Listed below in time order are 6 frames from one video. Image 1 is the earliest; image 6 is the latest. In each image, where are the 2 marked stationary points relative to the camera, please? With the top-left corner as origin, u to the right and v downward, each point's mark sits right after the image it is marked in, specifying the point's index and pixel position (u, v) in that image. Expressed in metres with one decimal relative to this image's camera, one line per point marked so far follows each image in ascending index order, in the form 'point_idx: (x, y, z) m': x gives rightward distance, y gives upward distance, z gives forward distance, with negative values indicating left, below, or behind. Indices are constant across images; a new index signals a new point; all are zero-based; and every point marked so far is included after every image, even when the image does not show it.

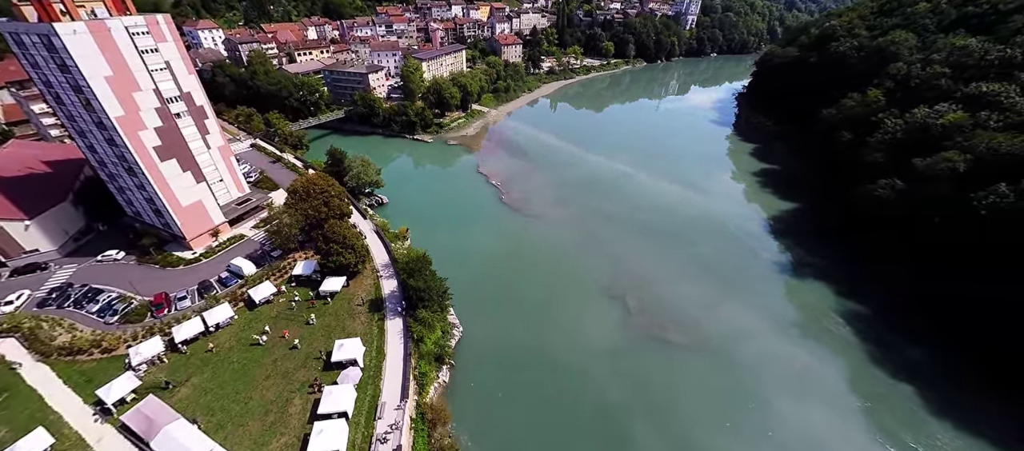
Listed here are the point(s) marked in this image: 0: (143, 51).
0: (-19.0, +9.1, +19.2) m
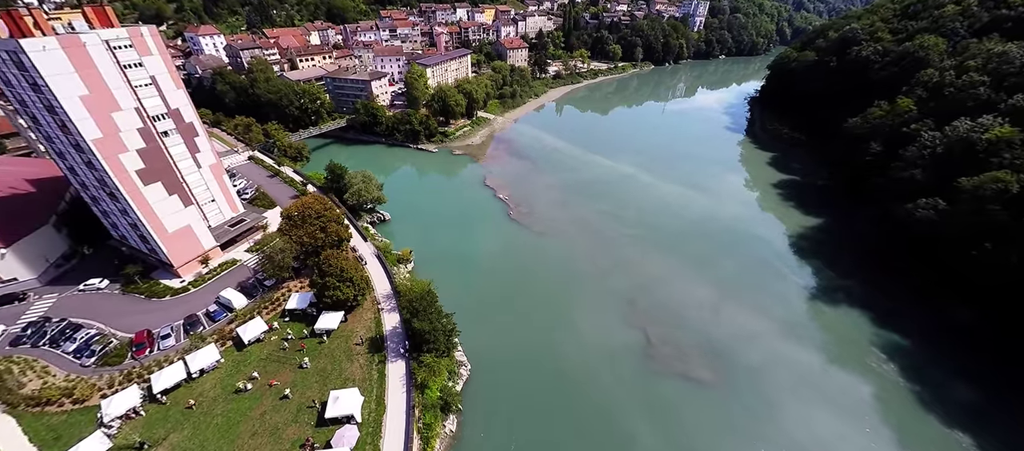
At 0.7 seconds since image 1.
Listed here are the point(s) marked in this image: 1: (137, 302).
0: (-18.4, +7.7, +17.7) m
1: (-19.7, -4.0, +19.4) m
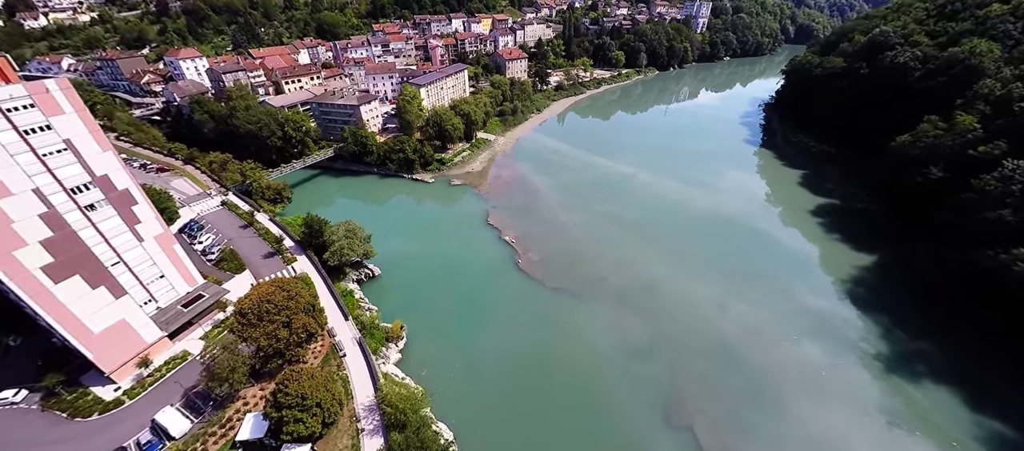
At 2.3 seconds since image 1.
0: (-18.1, +3.5, +13.8) m
1: (-19.0, -8.3, +15.4) m
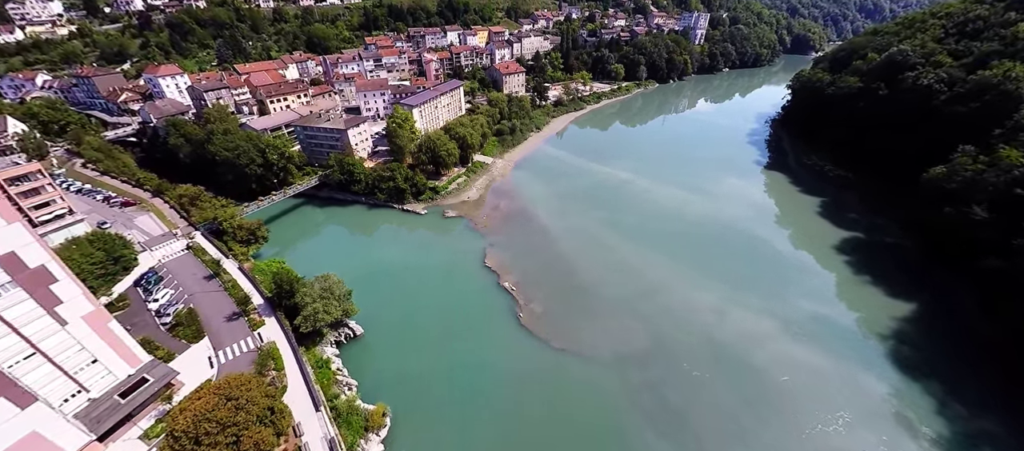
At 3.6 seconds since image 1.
0: (-18.0, +0.3, +10.6) m
1: (-18.8, -11.5, +12.1) m
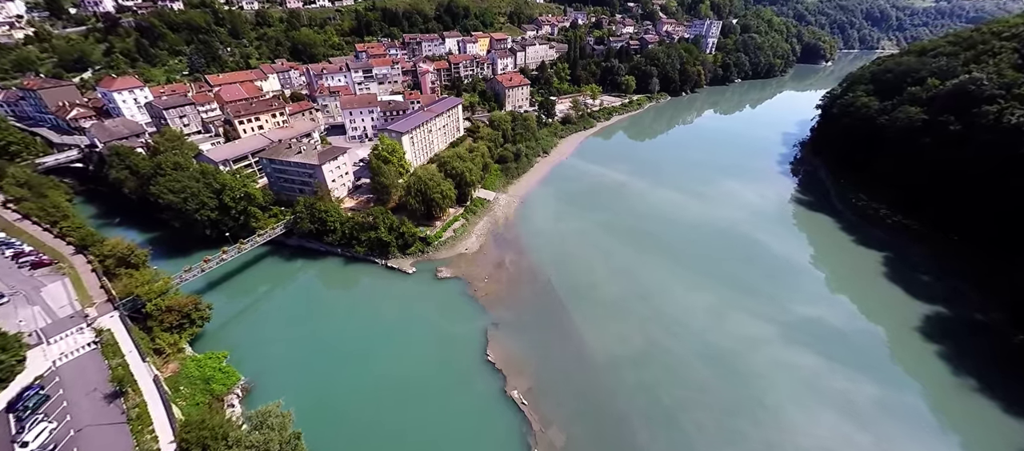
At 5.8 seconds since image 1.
0: (-17.2, -4.7, +4.1) m
1: (-18.3, -16.5, +5.5) m
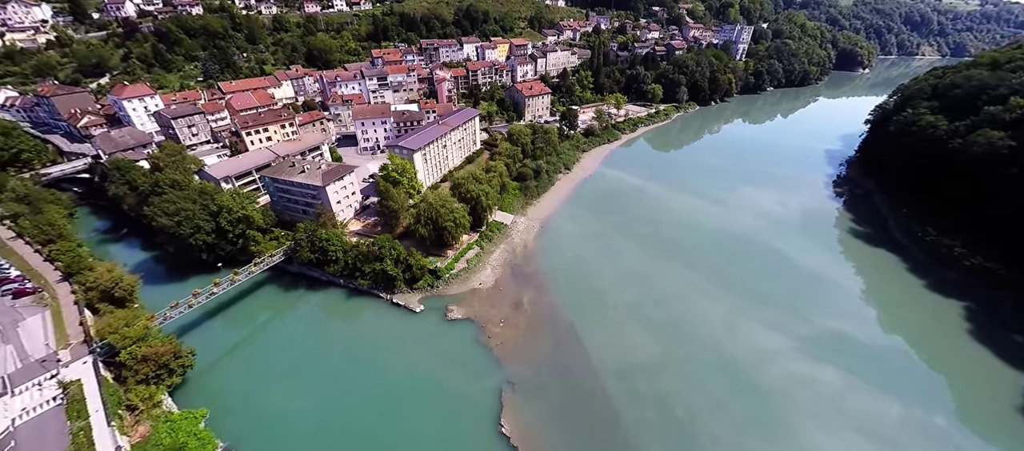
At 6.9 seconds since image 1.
0: (-16.9, -6.8, +1.4) m
1: (-18.2, -18.5, +2.8) m
